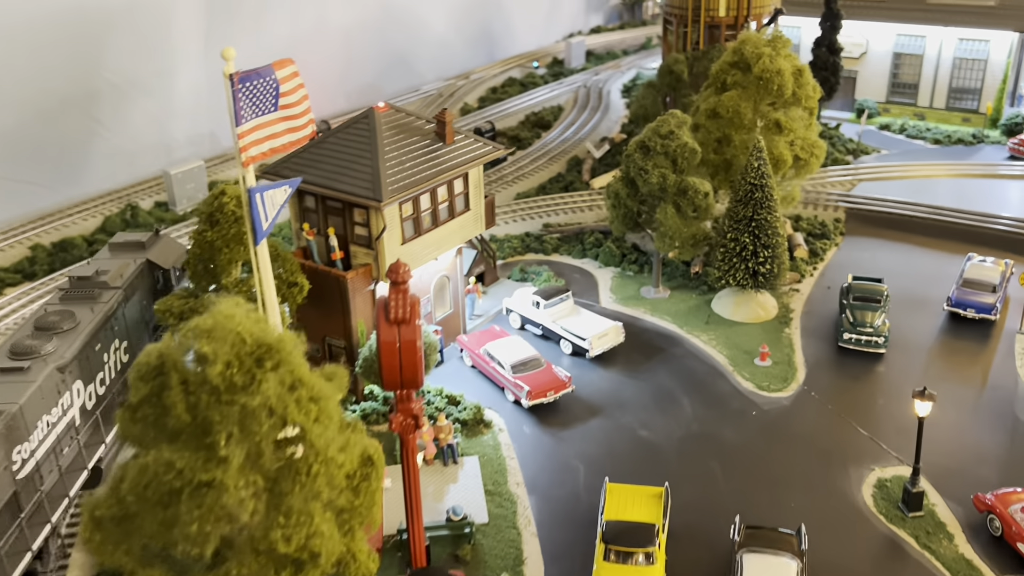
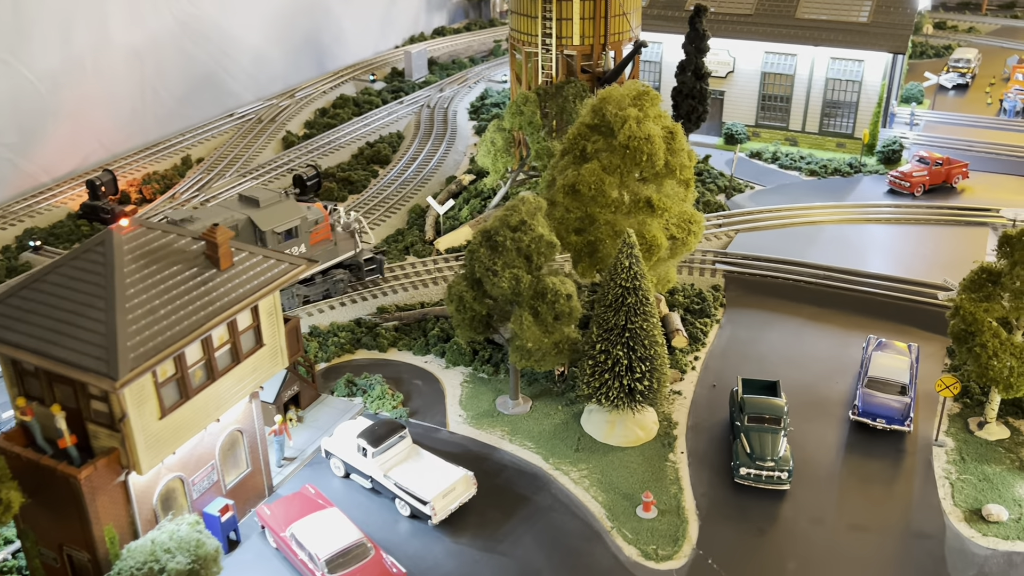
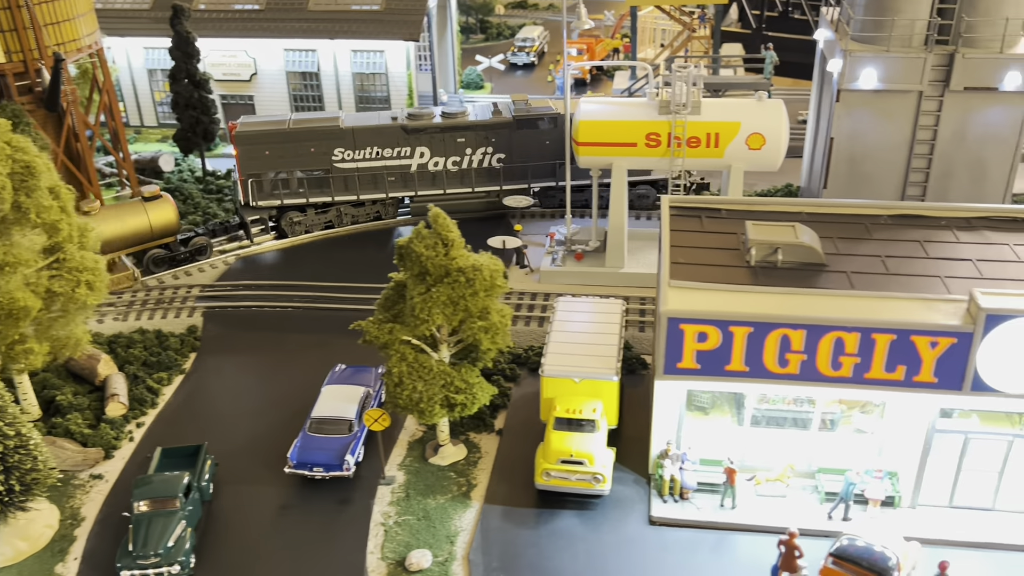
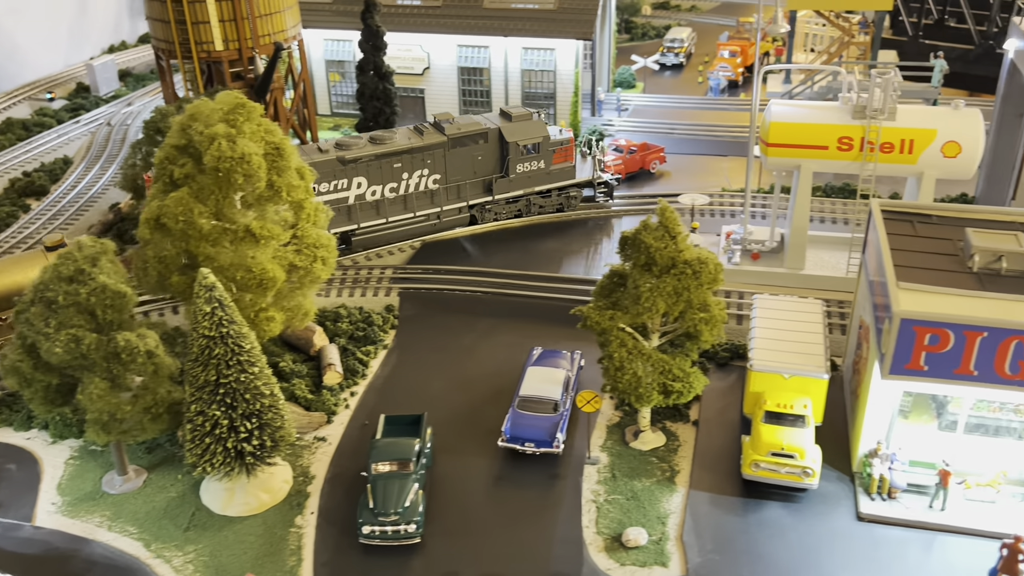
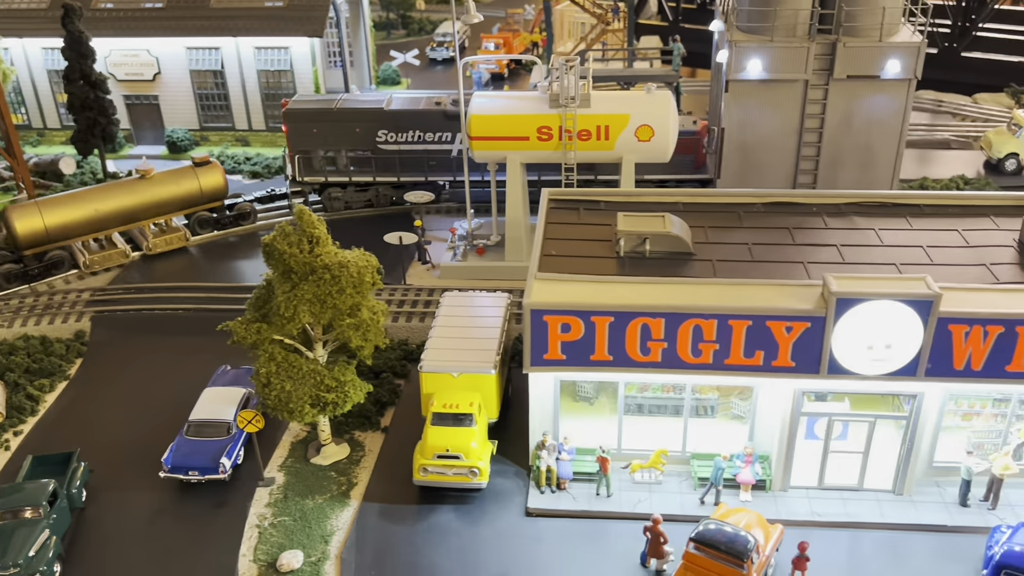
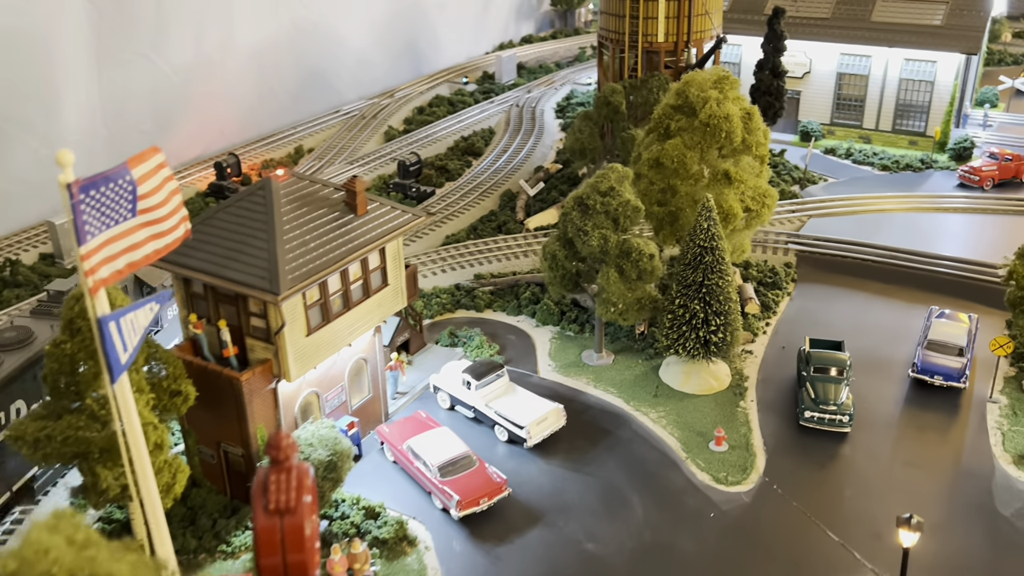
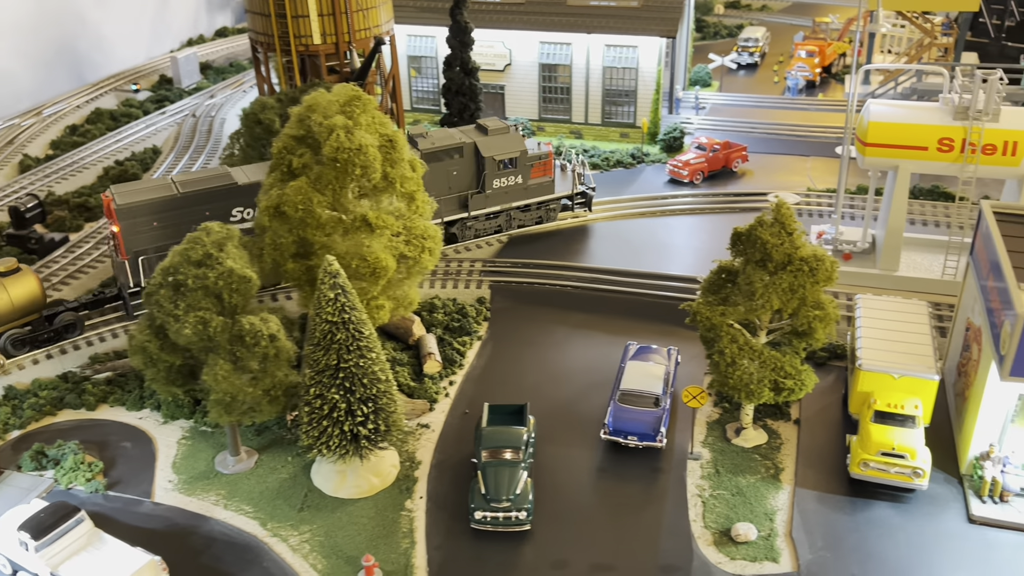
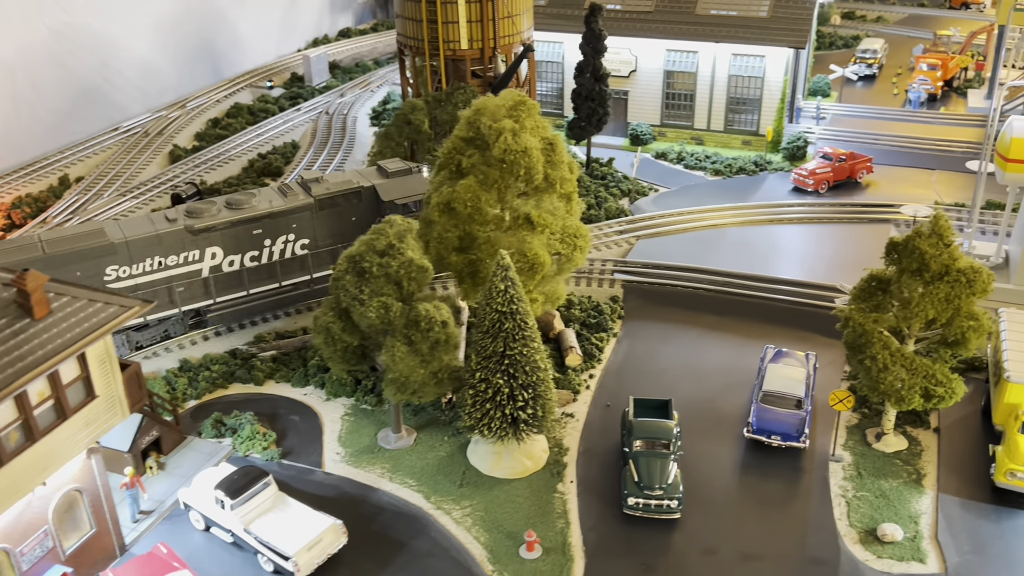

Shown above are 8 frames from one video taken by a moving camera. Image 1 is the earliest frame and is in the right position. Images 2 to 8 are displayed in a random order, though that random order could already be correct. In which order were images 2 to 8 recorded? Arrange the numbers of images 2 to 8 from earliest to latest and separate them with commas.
6, 2, 8, 7, 4, 3, 5
